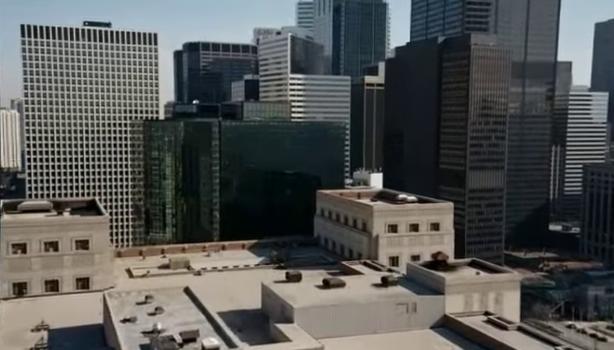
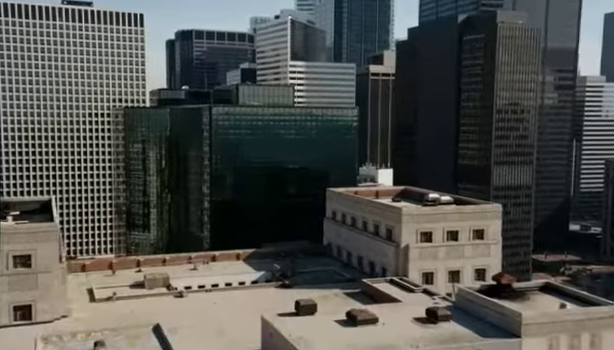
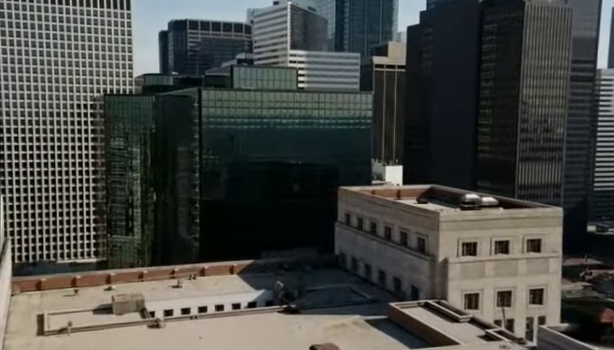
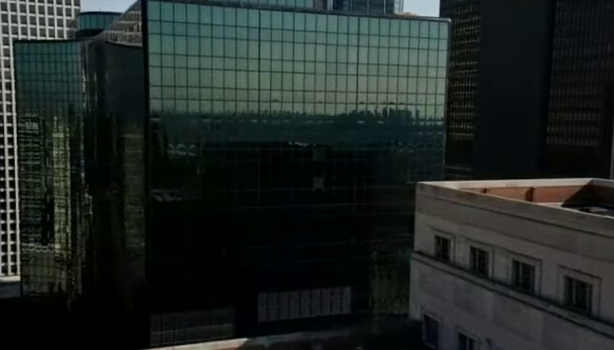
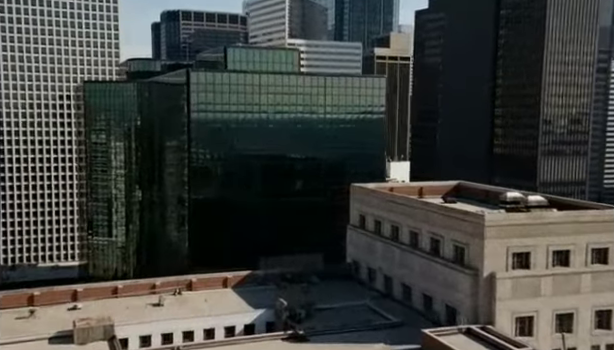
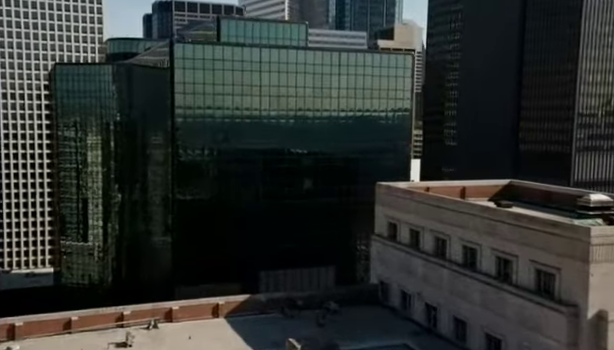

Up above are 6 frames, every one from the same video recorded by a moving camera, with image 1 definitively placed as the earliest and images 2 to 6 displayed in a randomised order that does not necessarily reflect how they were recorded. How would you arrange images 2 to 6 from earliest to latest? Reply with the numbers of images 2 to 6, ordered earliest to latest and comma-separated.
2, 3, 5, 6, 4
